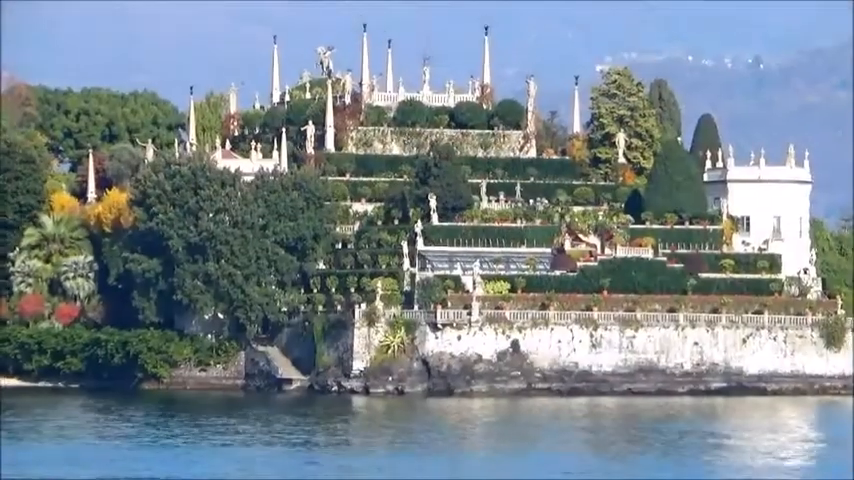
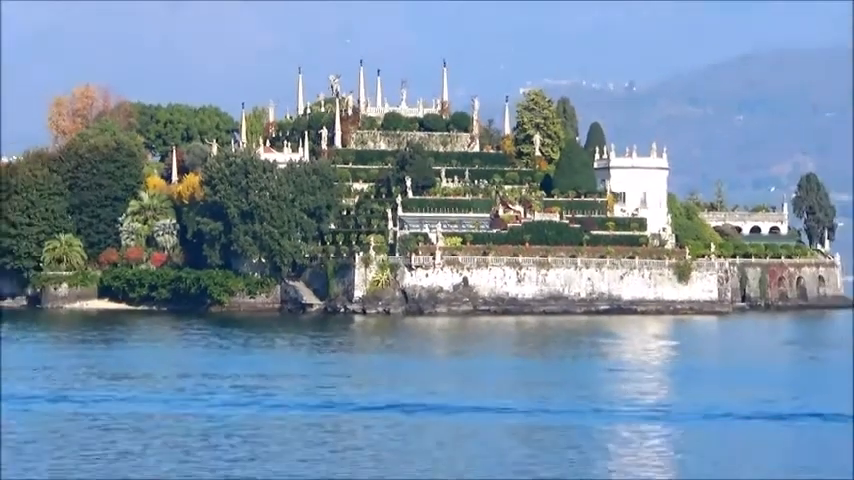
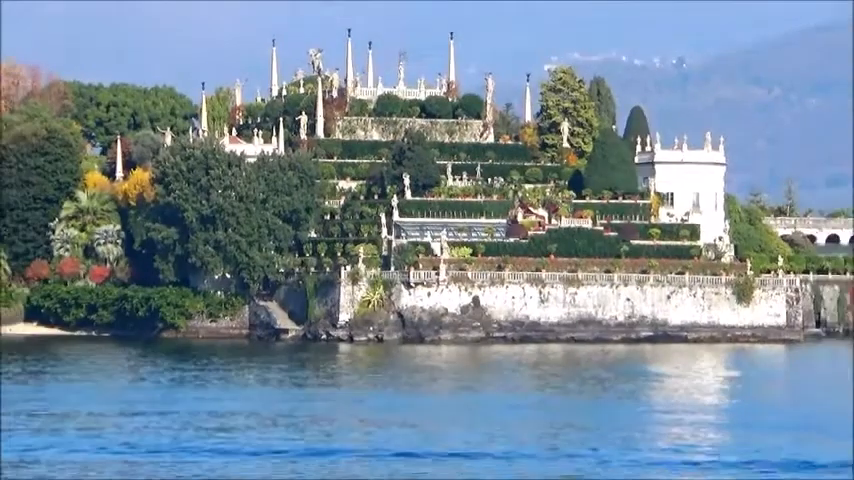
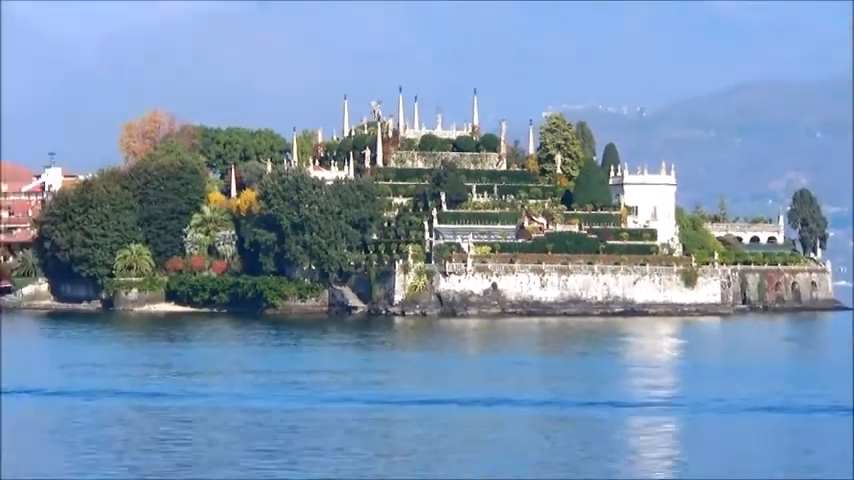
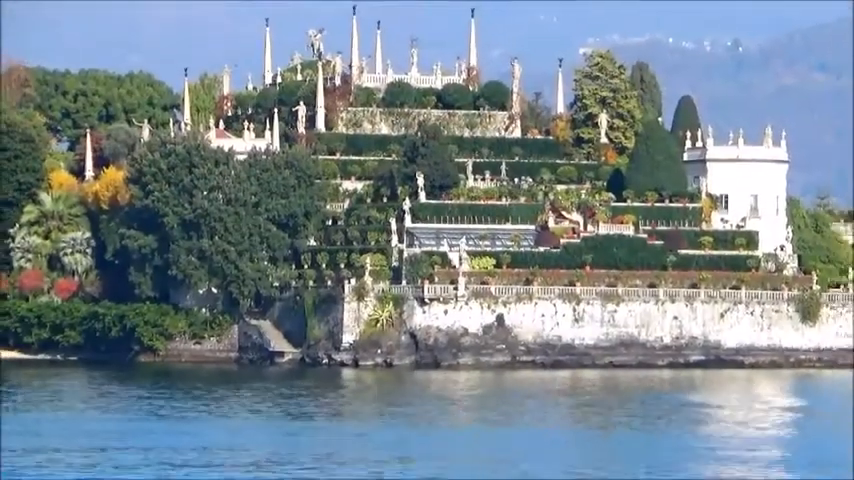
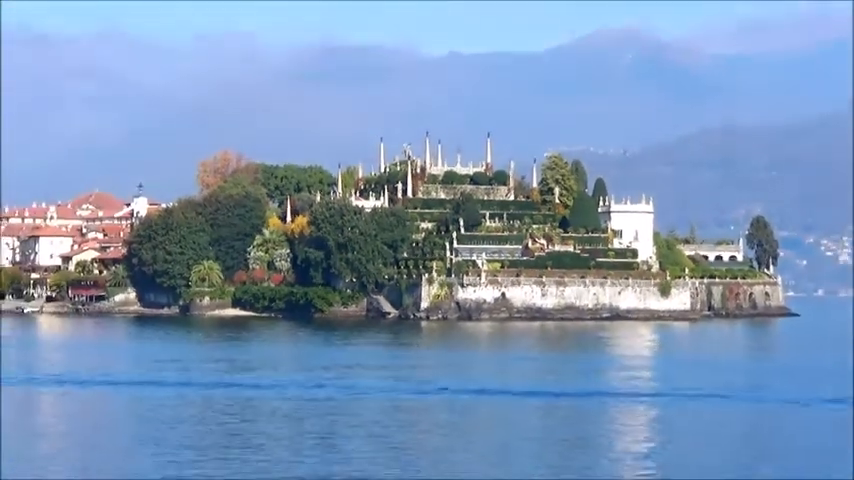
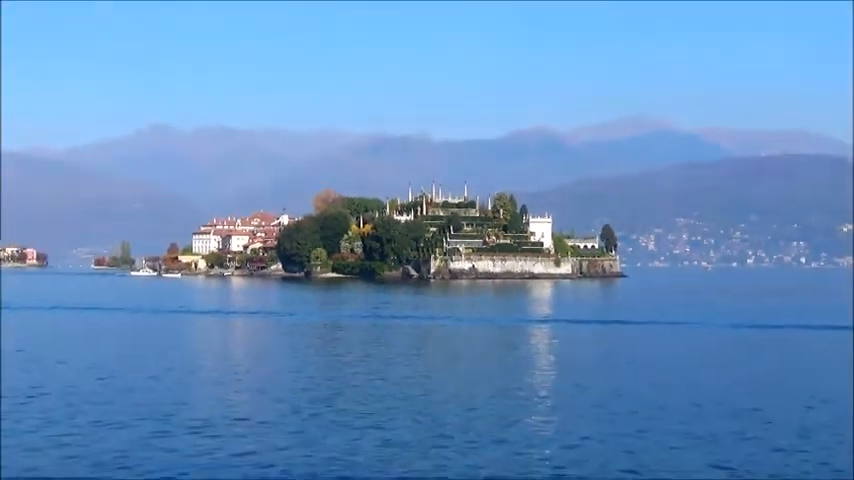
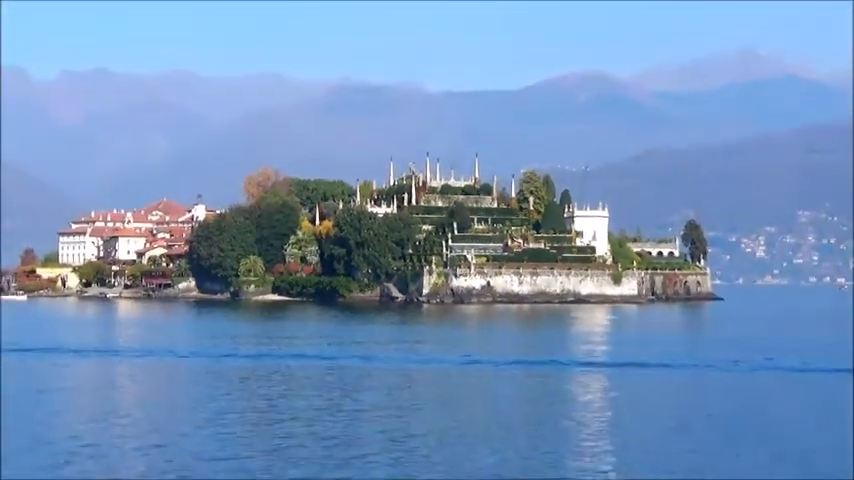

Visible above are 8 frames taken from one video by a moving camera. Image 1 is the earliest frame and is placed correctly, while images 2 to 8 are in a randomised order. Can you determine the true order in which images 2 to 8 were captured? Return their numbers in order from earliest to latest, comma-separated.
5, 3, 2, 4, 6, 8, 7
